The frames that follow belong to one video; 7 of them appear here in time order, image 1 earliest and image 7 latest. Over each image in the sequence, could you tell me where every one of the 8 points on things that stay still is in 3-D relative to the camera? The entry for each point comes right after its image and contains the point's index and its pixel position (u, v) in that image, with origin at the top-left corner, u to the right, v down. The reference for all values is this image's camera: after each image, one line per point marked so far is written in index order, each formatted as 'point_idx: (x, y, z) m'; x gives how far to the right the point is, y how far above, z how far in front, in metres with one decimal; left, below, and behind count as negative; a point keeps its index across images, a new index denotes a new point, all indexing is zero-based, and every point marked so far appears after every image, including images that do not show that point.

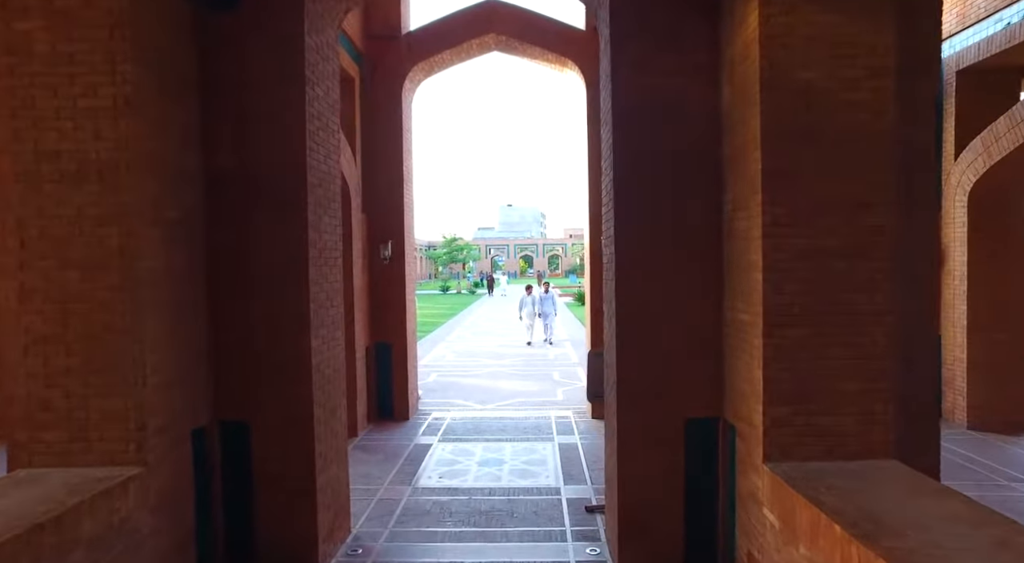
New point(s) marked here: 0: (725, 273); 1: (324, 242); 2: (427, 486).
0: (+1.3, 0.0, +4.0) m
1: (-1.3, +0.3, +4.5) m
2: (-0.8, -1.9, +6.0) m
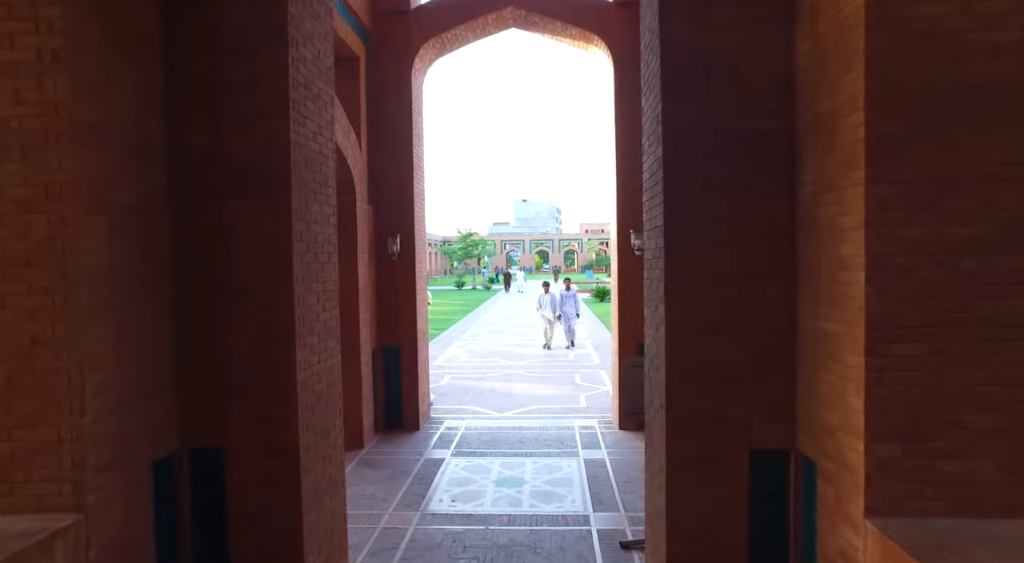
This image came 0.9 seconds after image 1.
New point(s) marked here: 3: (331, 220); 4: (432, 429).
0: (+1.5, 0.0, +3.2) m
1: (-1.2, +0.3, +3.8) m
2: (-0.6, -1.9, +5.3) m
3: (-1.2, +0.4, +4.1) m
4: (-1.0, -1.8, +7.9) m
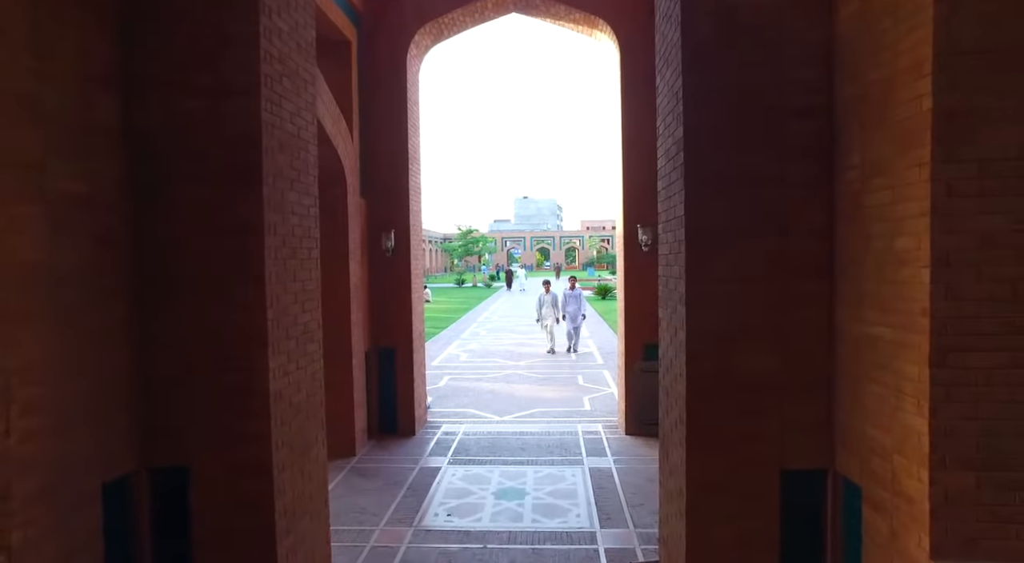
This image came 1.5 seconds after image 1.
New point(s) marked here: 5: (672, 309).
0: (+1.5, +0.1, +2.9) m
1: (-1.2, +0.3, +3.4) m
2: (-0.6, -1.9, +4.9) m
3: (-1.2, +0.4, +3.7) m
4: (-1.0, -1.8, +7.6) m
5: (+0.8, -0.1, +3.2) m
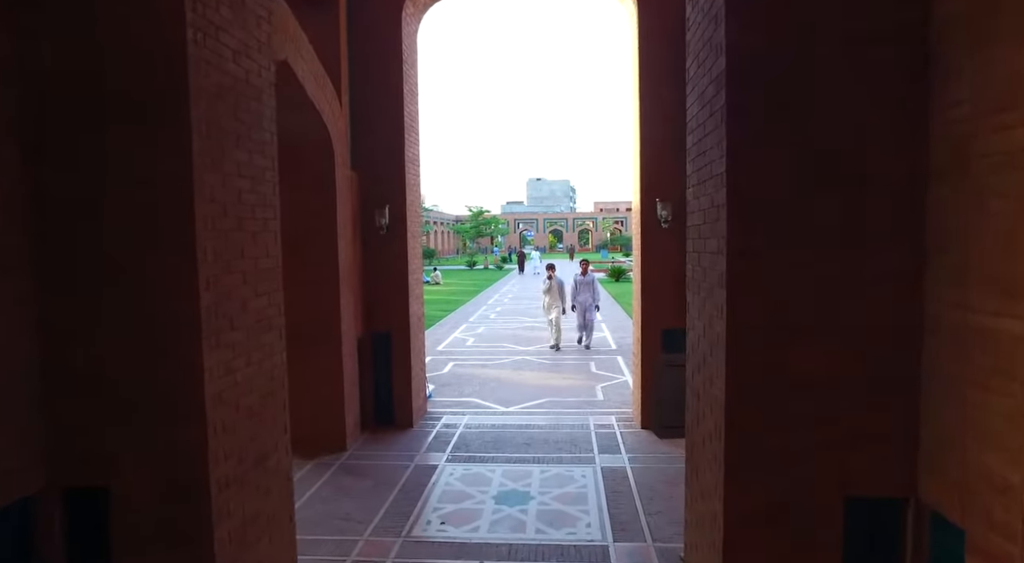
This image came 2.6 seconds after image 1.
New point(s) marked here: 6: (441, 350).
0: (+1.4, +0.1, +2.2) m
1: (-1.2, +0.4, +2.8) m
2: (-0.6, -1.8, +4.4) m
3: (-1.2, +0.5, +3.1) m
4: (-0.9, -1.6, +7.0) m
5: (+0.8, 0.0, +2.6) m
6: (-1.3, -1.2, +11.5) m
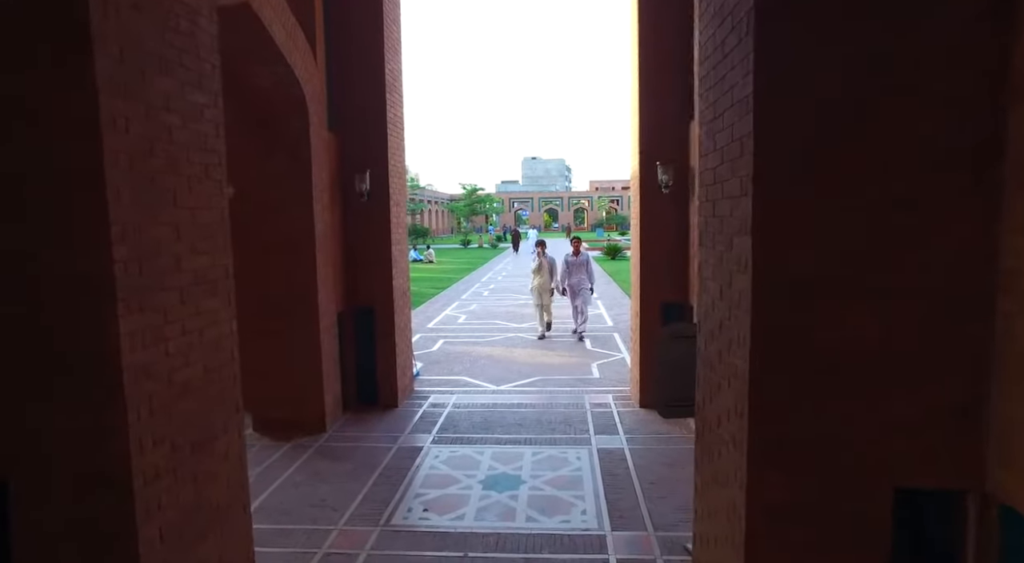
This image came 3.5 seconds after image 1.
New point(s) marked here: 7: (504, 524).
0: (+1.4, +0.3, +1.8) m
1: (-1.3, +0.6, +2.4) m
2: (-0.7, -1.6, +4.0) m
3: (-1.3, +0.7, +2.7) m
4: (-1.0, -1.3, +6.6) m
5: (+0.7, +0.1, +2.2) m
6: (-1.4, -0.8, +11.1) m
7: (0.0, -1.5, +4.0) m
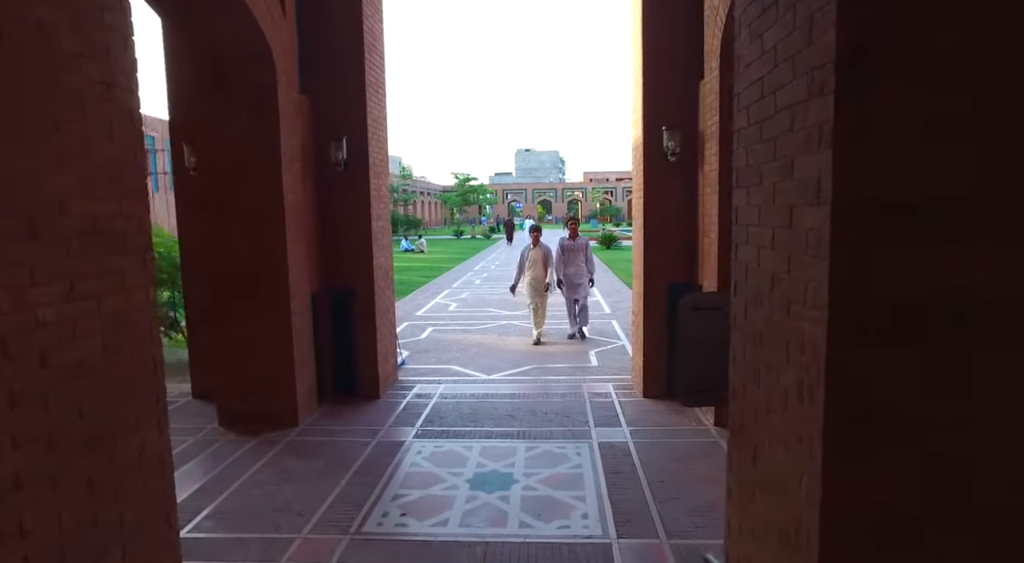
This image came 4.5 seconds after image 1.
0: (+1.3, +0.4, +1.2) m
1: (-1.3, +0.7, +1.8) m
2: (-0.7, -1.4, +3.4) m
3: (-1.3, +0.9, +2.1) m
4: (-1.1, -1.1, +6.1) m
5: (+0.7, +0.3, +1.6) m
6: (-1.5, -0.6, +10.6) m
7: (-0.1, -1.4, +3.5) m
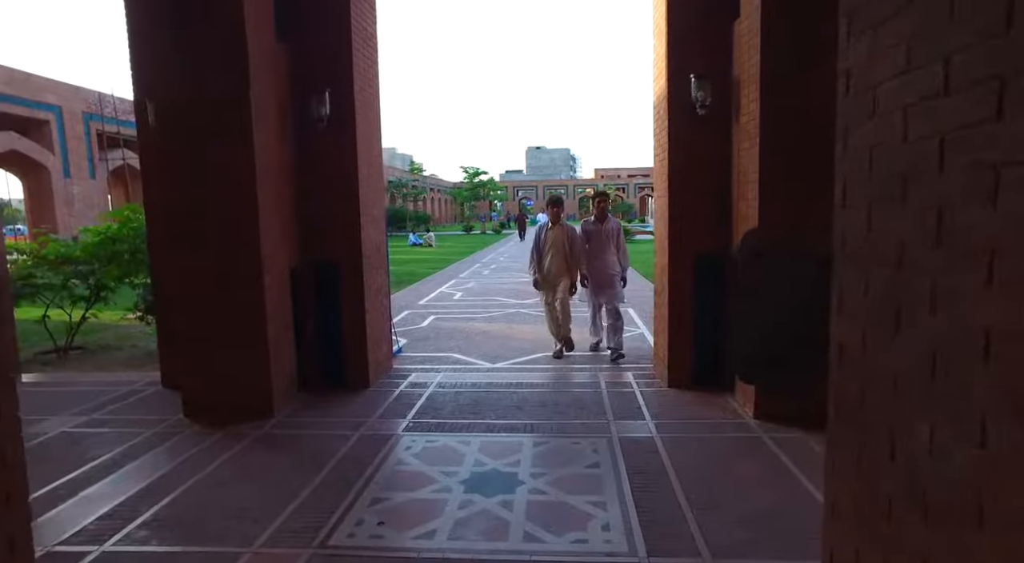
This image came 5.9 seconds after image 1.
0: (+1.3, +0.7, +0.5) m
1: (-1.3, +0.9, +1.1) m
2: (-0.7, -1.2, +2.8) m
3: (-1.3, +1.1, +1.4) m
4: (-1.0, -0.9, +5.4) m
5: (+0.7, +0.5, +0.9) m
6: (-1.4, -0.3, +9.9) m
7: (-0.1, -1.2, +2.8) m
